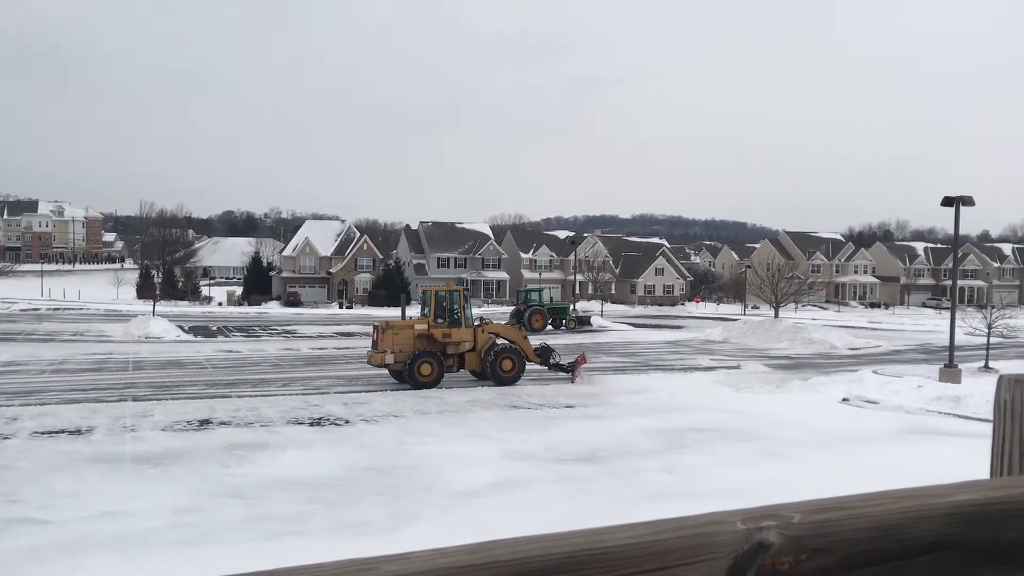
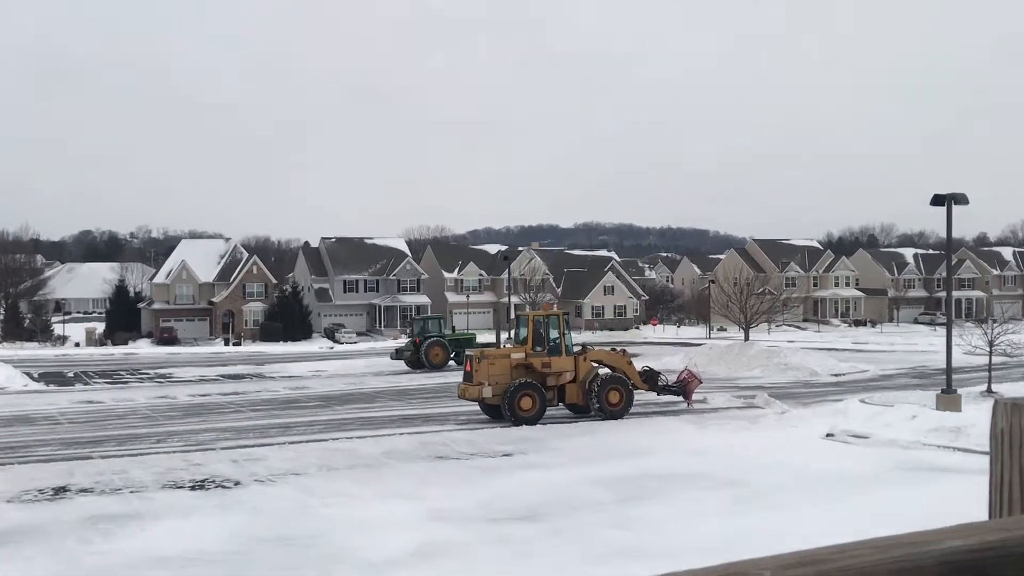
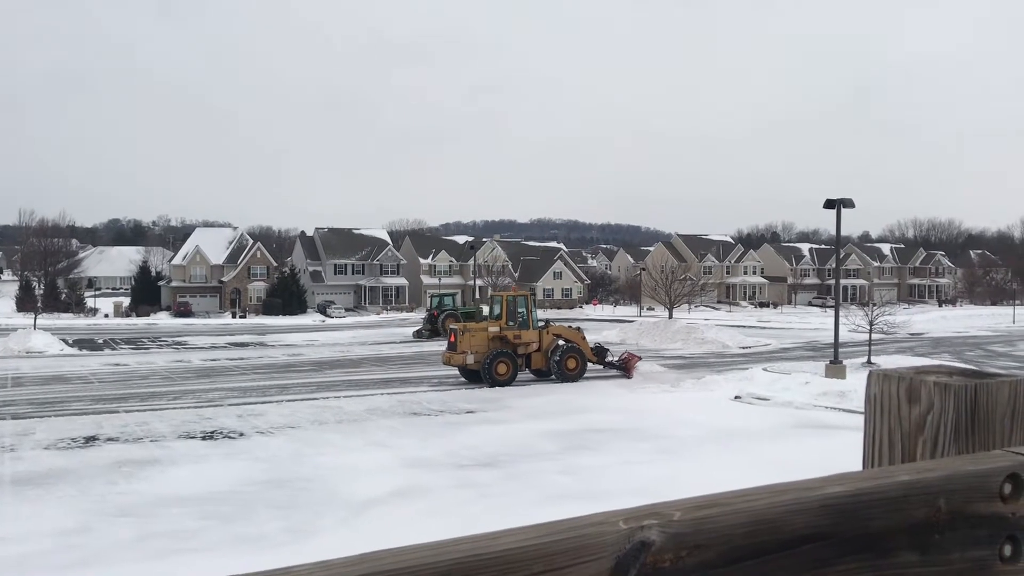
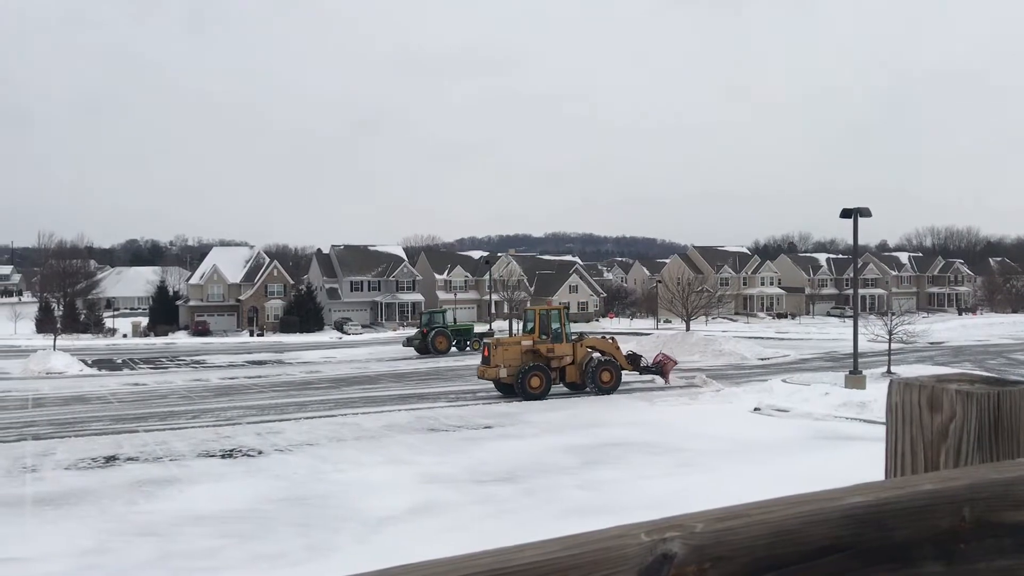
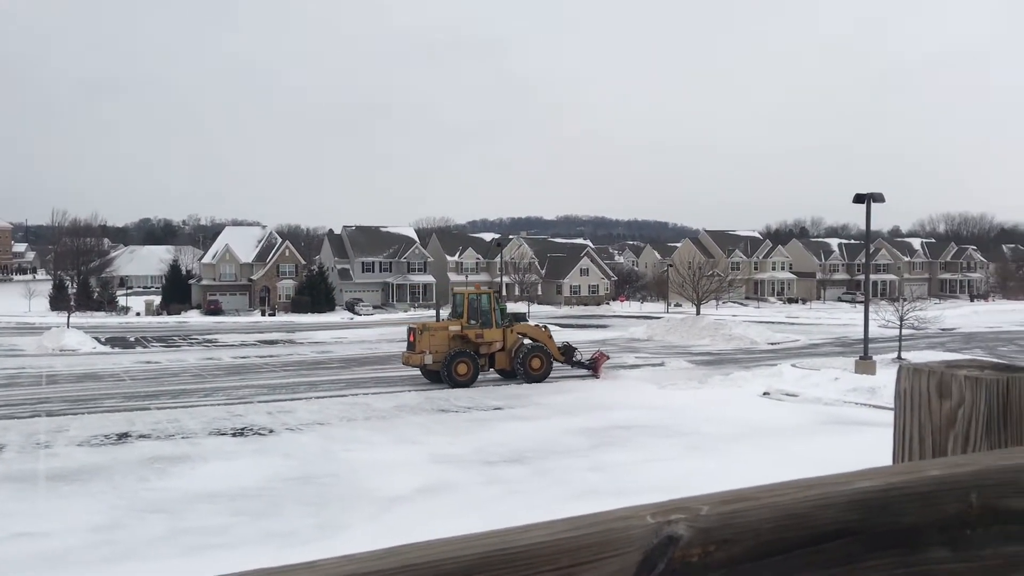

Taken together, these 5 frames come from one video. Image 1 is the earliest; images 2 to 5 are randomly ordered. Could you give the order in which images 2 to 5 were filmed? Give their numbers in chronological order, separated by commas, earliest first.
5, 3, 4, 2
